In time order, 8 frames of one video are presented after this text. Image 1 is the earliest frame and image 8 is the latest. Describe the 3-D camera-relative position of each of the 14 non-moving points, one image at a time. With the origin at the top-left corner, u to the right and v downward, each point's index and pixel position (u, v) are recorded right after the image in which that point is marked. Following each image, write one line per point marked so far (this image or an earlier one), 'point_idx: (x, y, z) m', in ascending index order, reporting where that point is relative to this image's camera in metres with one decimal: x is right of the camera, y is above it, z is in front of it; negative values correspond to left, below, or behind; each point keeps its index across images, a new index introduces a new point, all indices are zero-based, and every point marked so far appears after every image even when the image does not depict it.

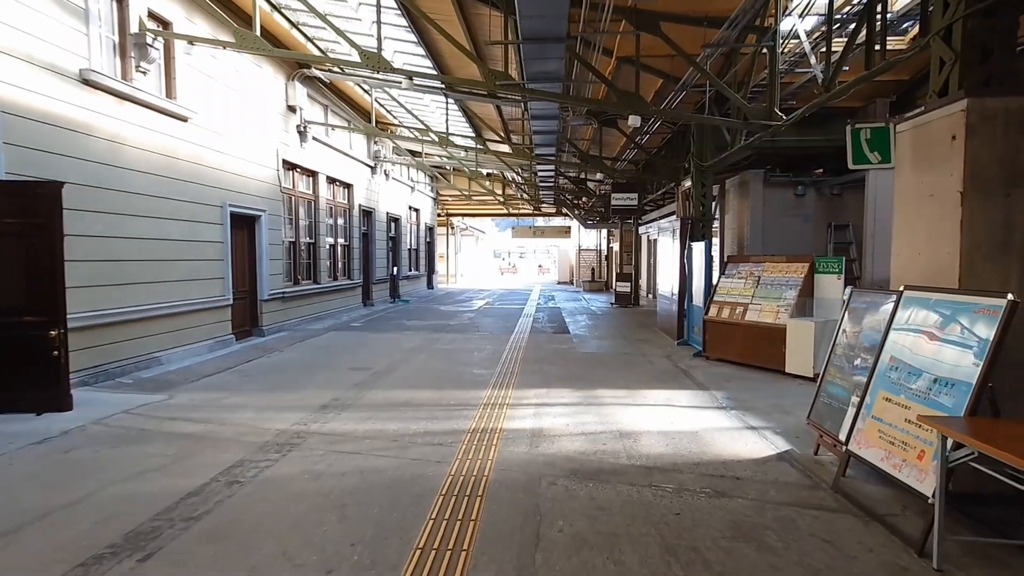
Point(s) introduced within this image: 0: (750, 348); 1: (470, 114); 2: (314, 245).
0: (+3.4, -0.9, +7.1) m
1: (-1.1, +4.5, +12.6) m
2: (-5.6, +1.2, +13.3) m
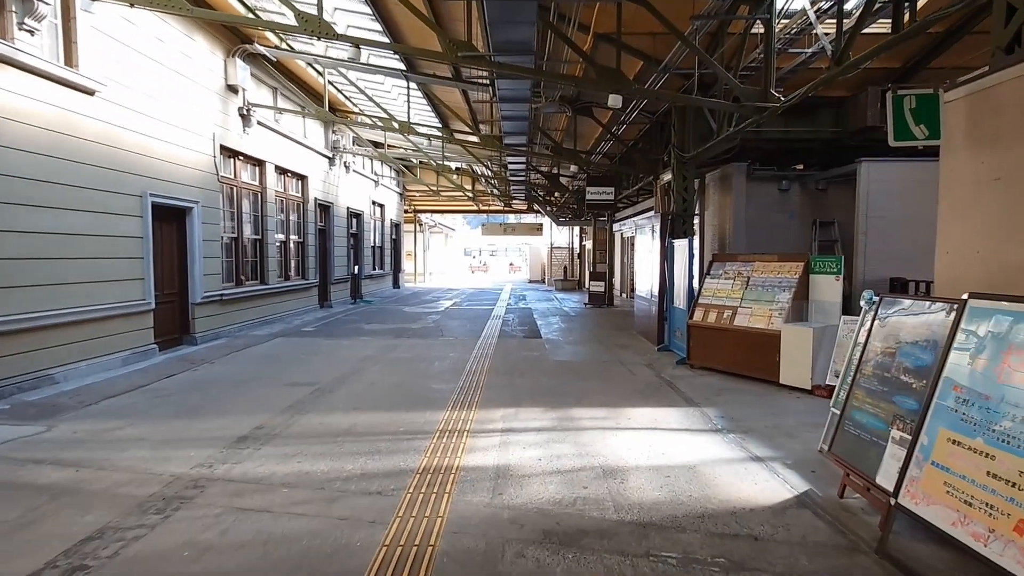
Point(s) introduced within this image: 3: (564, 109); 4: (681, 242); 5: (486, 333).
0: (+3.0, -0.9, +6.4) m
1: (-1.8, +4.5, +11.6) m
2: (-6.3, +1.2, +12.1) m
3: (+1.0, +3.5, +9.6) m
4: (+2.8, +0.7, +7.9) m
5: (-0.6, -1.0, +11.0) m
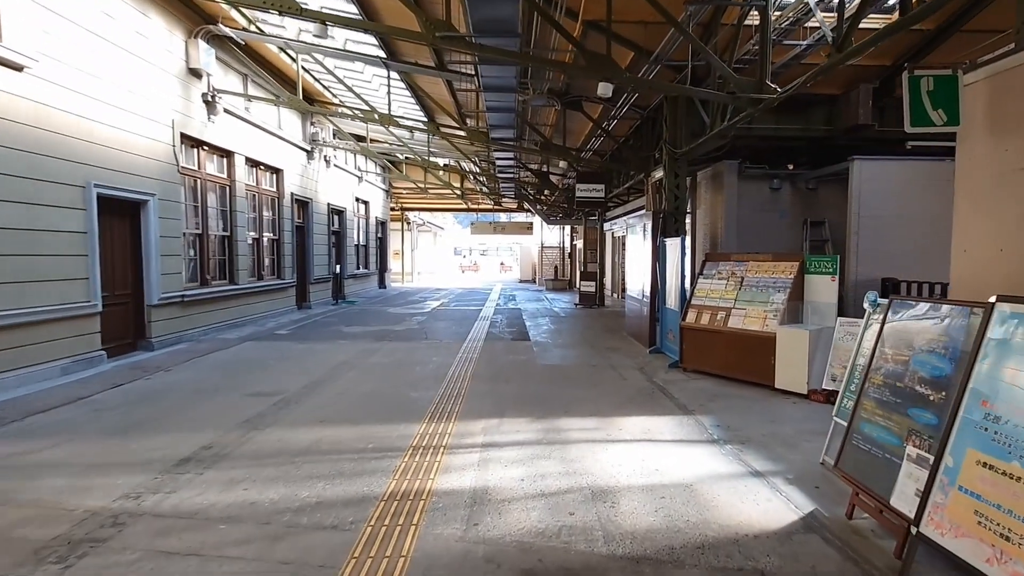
0: (+2.8, -0.9, +6.1) m
1: (-2.2, +4.5, +11.2) m
2: (-6.7, +1.2, +11.6) m
3: (+0.7, +3.5, +9.3) m
4: (+2.5, +0.7, +7.6) m
5: (-0.9, -1.0, +10.6) m
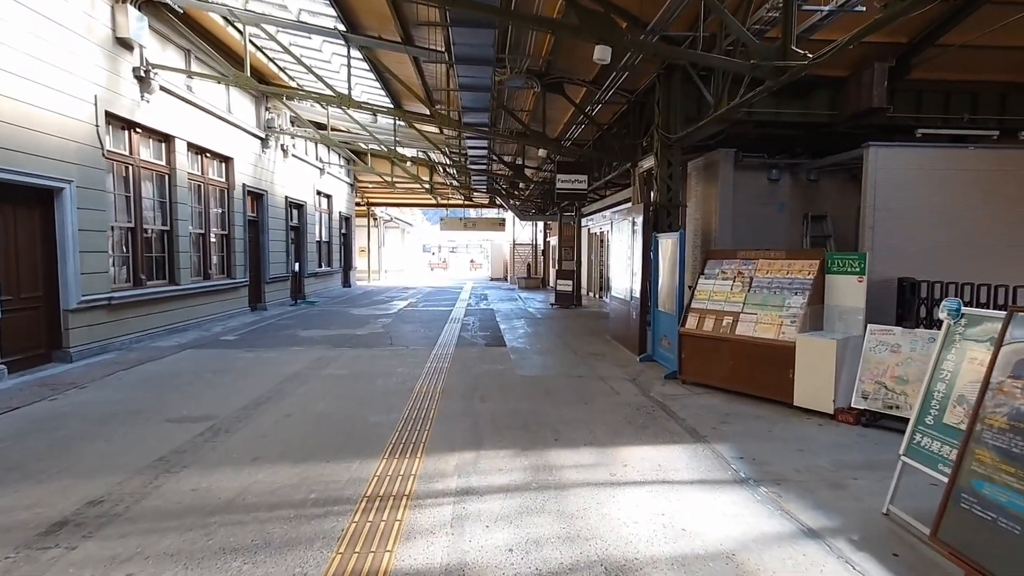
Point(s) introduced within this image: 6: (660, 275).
0: (+2.5, -0.9, +5.4) m
1: (-2.7, +4.5, +10.2) m
2: (-7.2, +1.2, +10.3) m
3: (+0.3, +3.5, +8.4) m
4: (+2.2, +0.7, +6.9) m
5: (-1.4, -1.0, +9.7) m
6: (+2.2, +0.2, +7.2) m
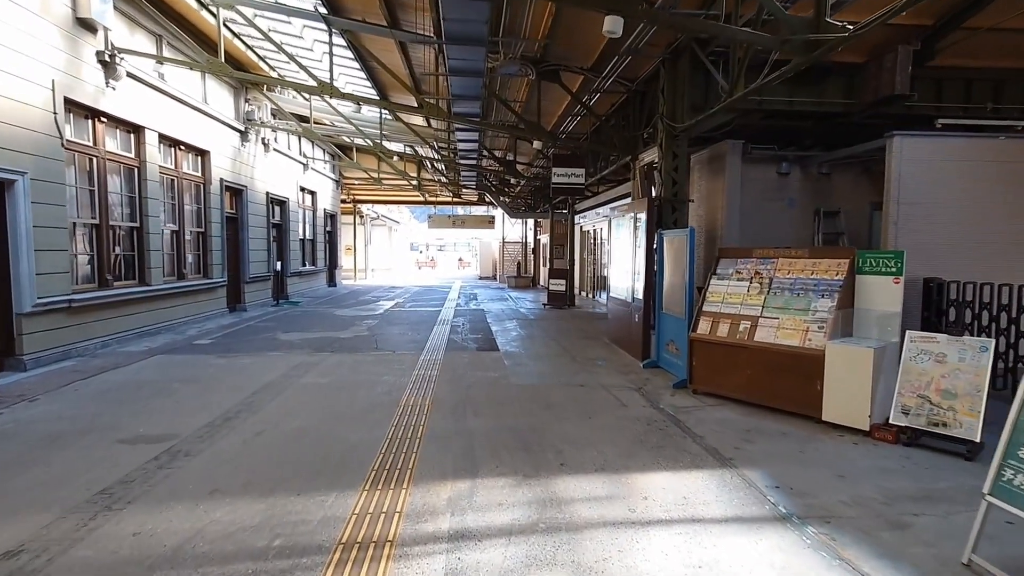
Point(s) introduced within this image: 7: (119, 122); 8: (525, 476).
0: (+2.5, -1.0, +4.9) m
1: (-2.8, +4.5, +9.5) m
2: (-7.3, +1.2, +9.6) m
3: (+0.2, +3.5, +7.8) m
4: (+2.2, +0.7, +6.4) m
5: (-1.5, -1.0, +9.1) m
6: (+2.1, +0.2, +6.7) m
7: (-7.3, +3.1, +9.1) m
8: (+0.1, -1.4, +3.6) m
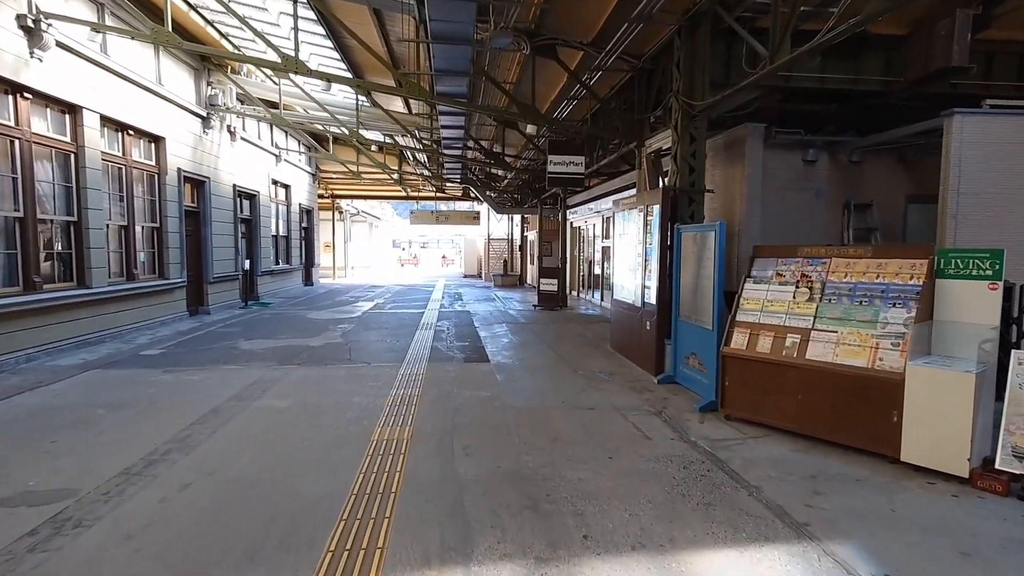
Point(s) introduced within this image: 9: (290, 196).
0: (+2.5, -1.0, +4.0) m
1: (-3.0, +4.4, +8.4) m
2: (-7.5, +1.1, +8.4) m
3: (+0.1, +3.5, +6.8) m
4: (+2.1, +0.6, +5.5) m
5: (-1.6, -1.1, +8.1) m
6: (+2.0, +0.1, +5.8) m
7: (-7.5, +3.0, +7.9) m
8: (+0.1, -1.4, +2.6) m
9: (-8.7, +3.6, +19.1) m
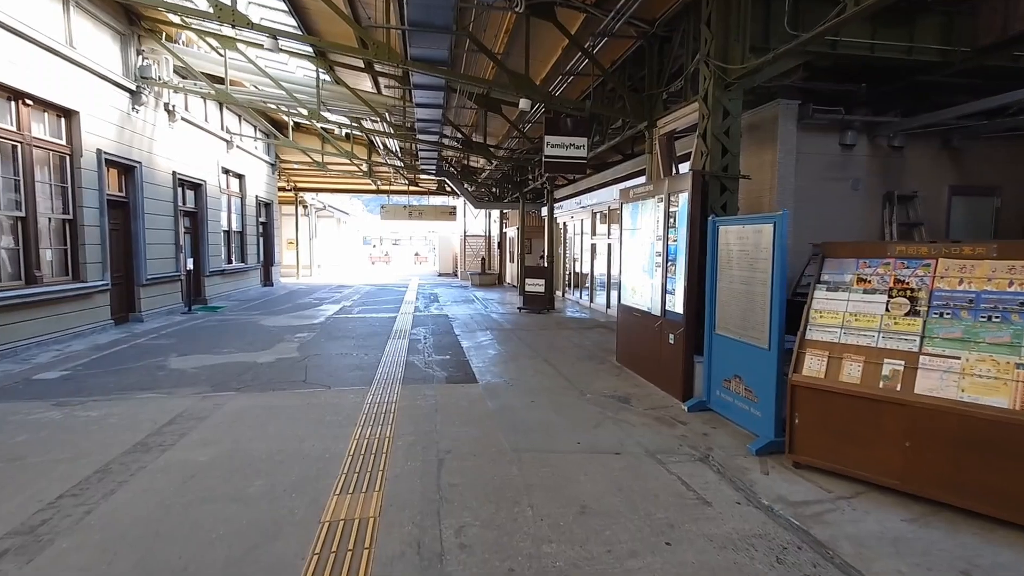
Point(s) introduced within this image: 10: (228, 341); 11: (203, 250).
0: (+2.6, -1.1, +3.0) m
1: (-3.2, +4.3, +7.0) m
2: (-7.7, +1.0, +6.8) m
3: (0.0, +3.4, +5.6) m
4: (+2.1, +0.6, +4.4) m
5: (-1.8, -1.2, +6.8) m
6: (+2.0, +0.1, +4.7) m
7: (-7.6, +2.9, +6.2) m
8: (+0.3, -1.5, +1.4) m
9: (-9.5, +3.5, +17.4) m
10: (-5.4, -1.0, +9.3) m
11: (-8.8, +1.1, +14.1) m
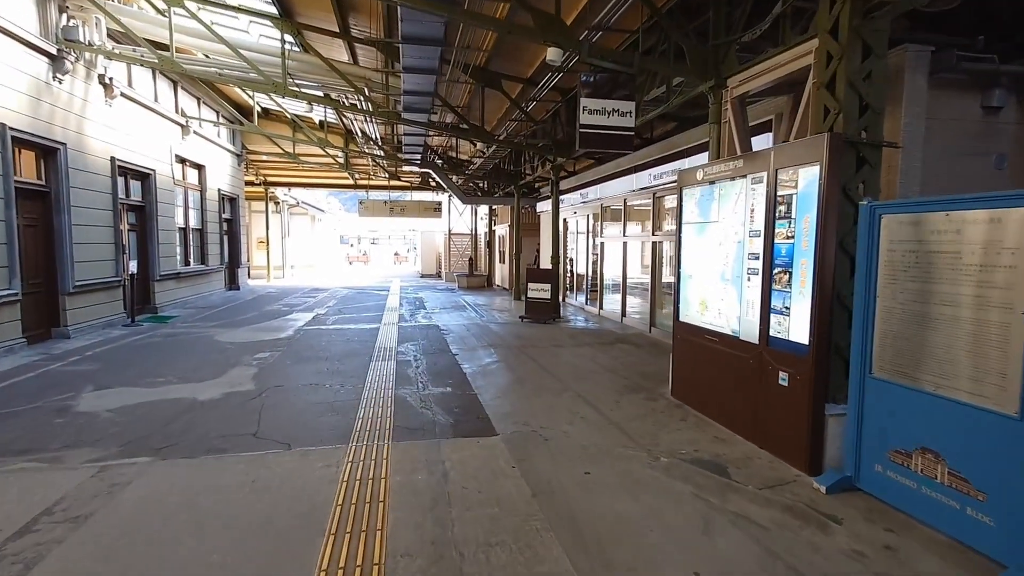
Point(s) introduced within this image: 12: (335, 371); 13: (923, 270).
0: (+3.0, -1.2, +1.4) m
1: (-2.9, +4.2, +5.2) m
2: (-7.4, +0.8, +4.8) m
3: (+0.3, +3.2, +3.9) m
4: (+2.4, +0.4, +2.8) m
5: (-1.5, -1.3, +5.1) m
6: (+2.4, -0.1, +3.1) m
7: (-7.3, +2.7, +4.3) m
8: (+0.8, -1.7, -0.2) m
9: (-9.6, +3.4, +15.3) m
10: (-5.2, -1.2, +7.4) m
11: (-8.8, +0.9, +12.1) m
12: (-2.5, -1.2, +6.8) m
13: (+2.4, +0.1, +3.0) m
